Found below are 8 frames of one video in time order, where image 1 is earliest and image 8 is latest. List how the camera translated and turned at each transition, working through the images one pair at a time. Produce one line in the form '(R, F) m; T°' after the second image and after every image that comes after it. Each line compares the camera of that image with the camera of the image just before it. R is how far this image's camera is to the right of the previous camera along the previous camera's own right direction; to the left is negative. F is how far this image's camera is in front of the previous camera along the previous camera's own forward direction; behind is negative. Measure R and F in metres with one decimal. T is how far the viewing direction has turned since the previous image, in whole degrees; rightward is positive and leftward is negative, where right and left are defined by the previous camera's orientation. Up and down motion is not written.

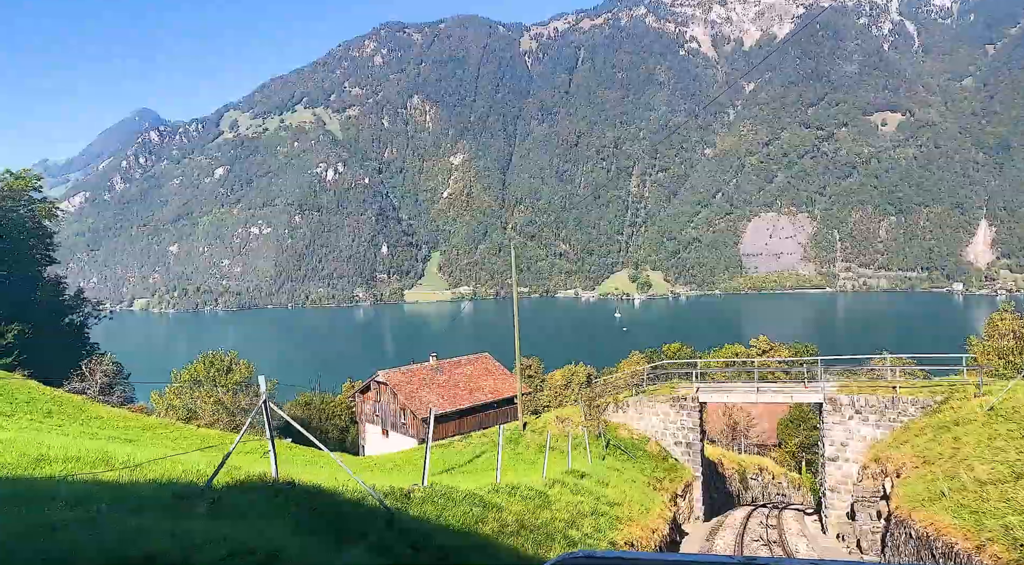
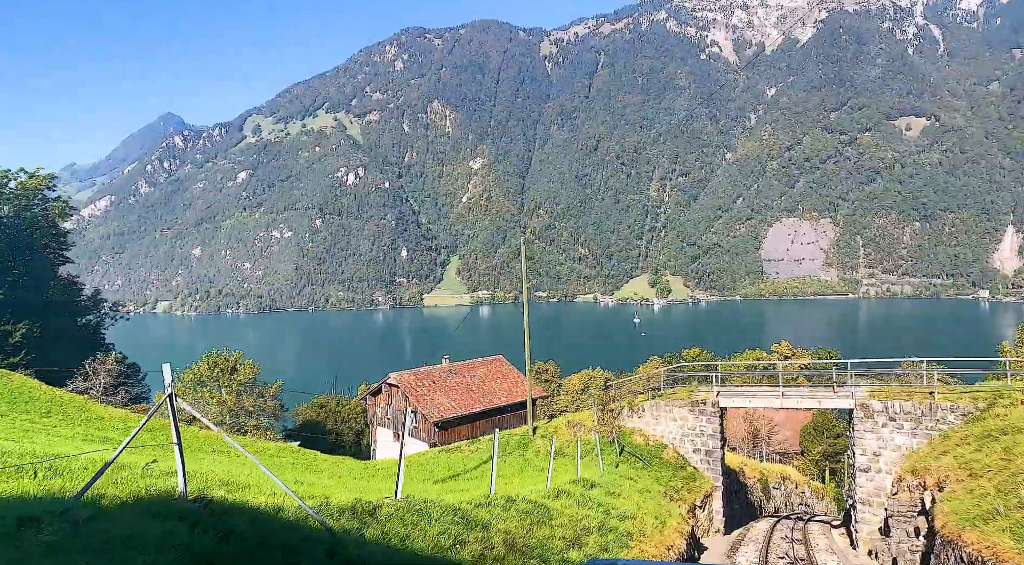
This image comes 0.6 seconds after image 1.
(+0.4, +1.4) m; -1°
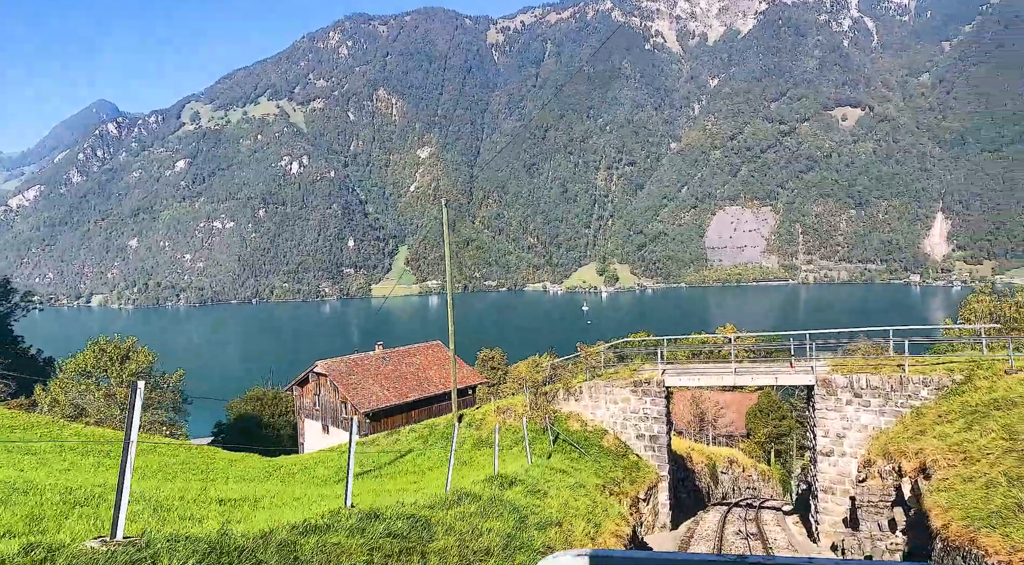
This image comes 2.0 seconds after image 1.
(+1.0, +3.5) m; +4°
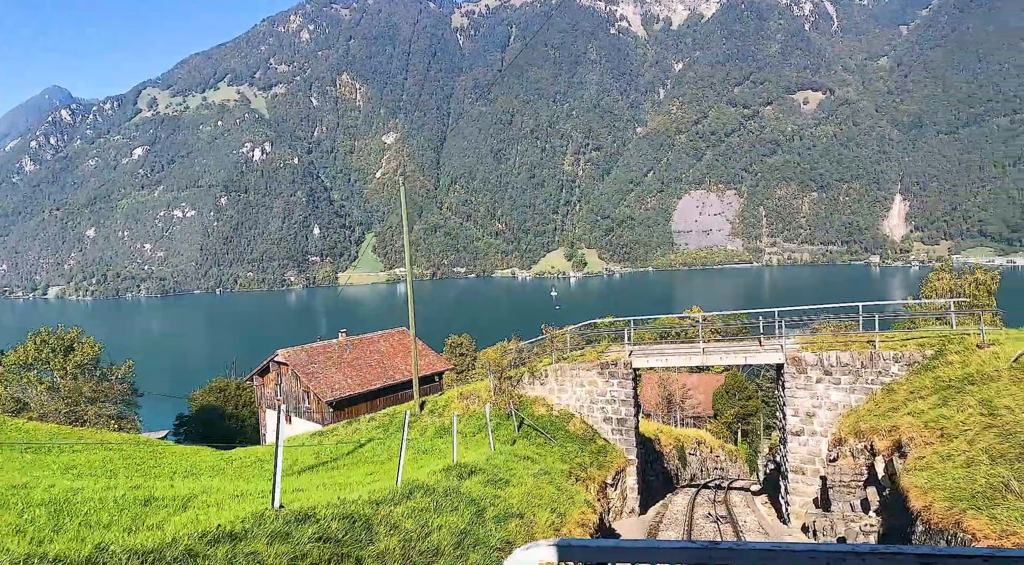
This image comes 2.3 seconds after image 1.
(+0.2, +0.9) m; +3°
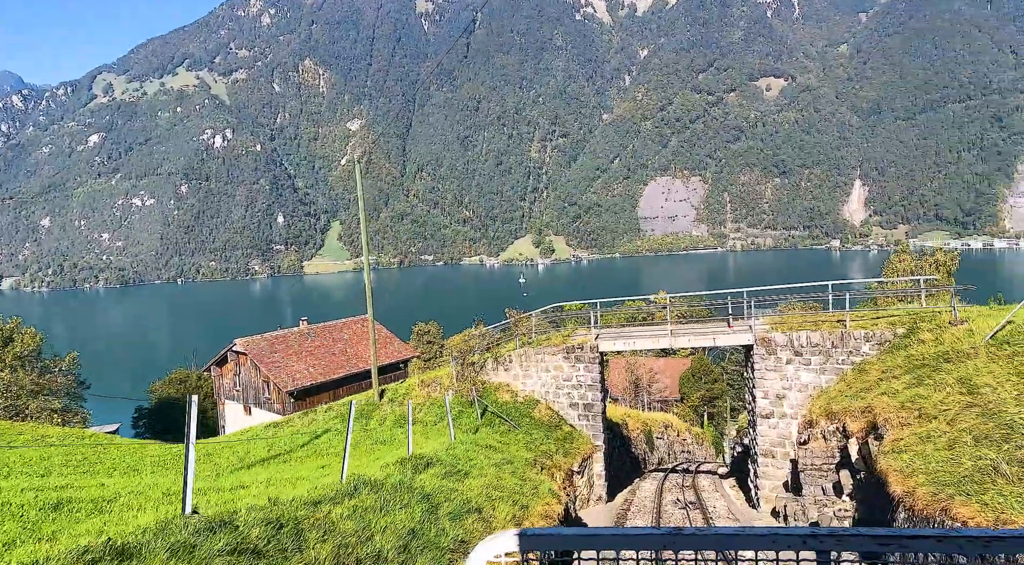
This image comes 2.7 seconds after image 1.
(+0.2, +0.9) m; +3°
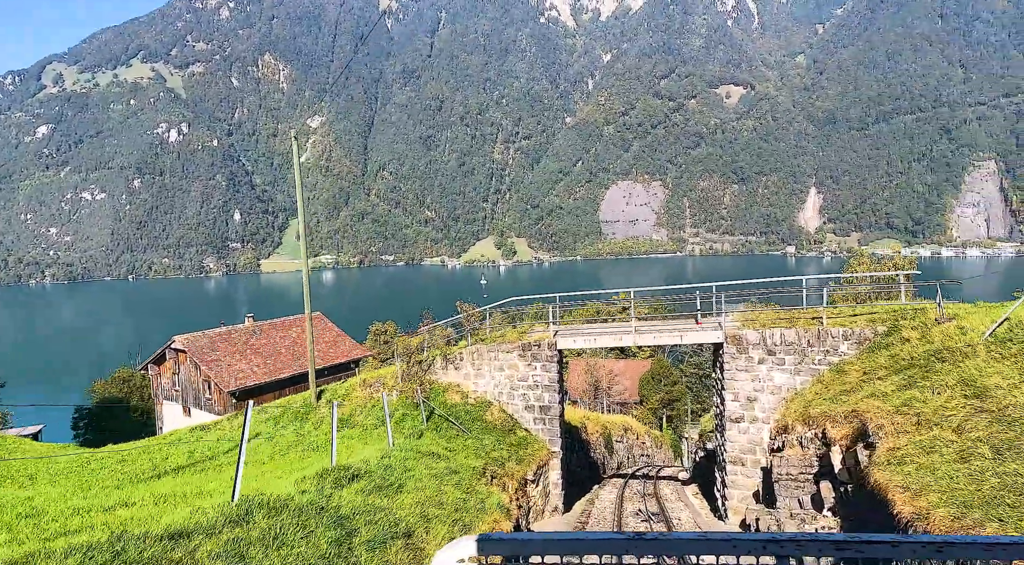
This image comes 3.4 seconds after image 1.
(+0.3, +1.8) m; +3°
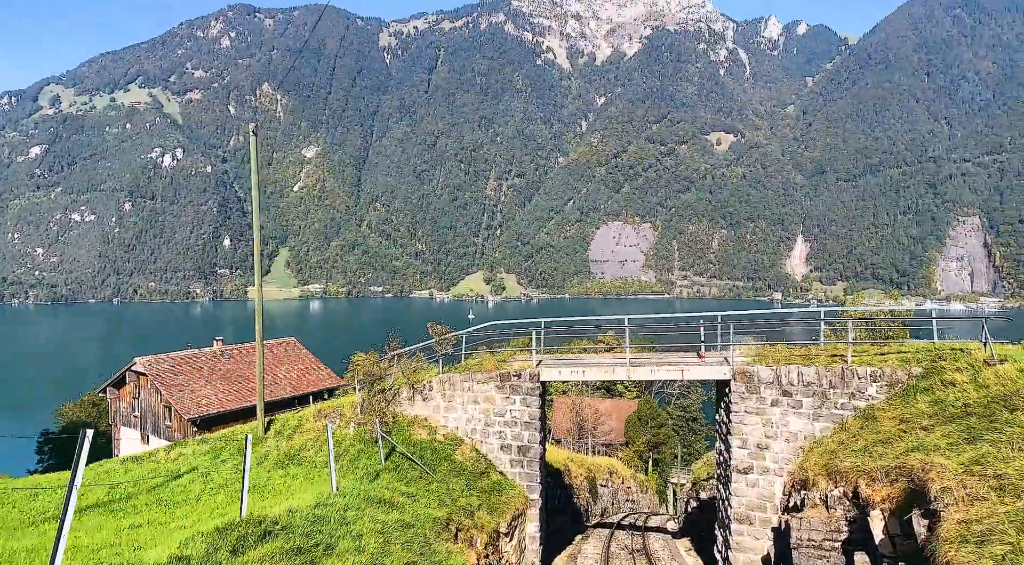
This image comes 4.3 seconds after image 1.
(+0.2, +2.4) m; +1°
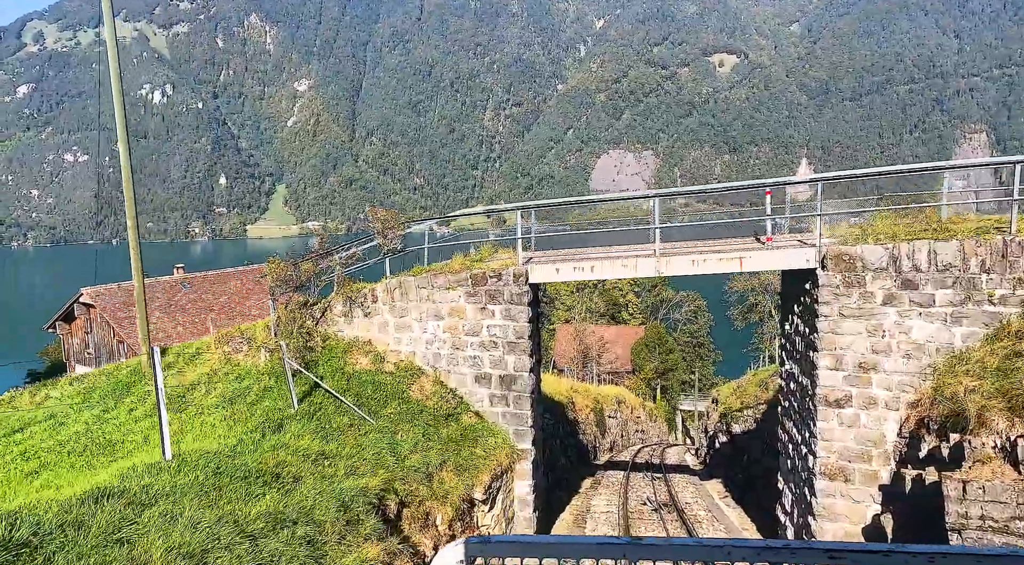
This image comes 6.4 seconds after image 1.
(+0.4, +5.4) m; 0°
